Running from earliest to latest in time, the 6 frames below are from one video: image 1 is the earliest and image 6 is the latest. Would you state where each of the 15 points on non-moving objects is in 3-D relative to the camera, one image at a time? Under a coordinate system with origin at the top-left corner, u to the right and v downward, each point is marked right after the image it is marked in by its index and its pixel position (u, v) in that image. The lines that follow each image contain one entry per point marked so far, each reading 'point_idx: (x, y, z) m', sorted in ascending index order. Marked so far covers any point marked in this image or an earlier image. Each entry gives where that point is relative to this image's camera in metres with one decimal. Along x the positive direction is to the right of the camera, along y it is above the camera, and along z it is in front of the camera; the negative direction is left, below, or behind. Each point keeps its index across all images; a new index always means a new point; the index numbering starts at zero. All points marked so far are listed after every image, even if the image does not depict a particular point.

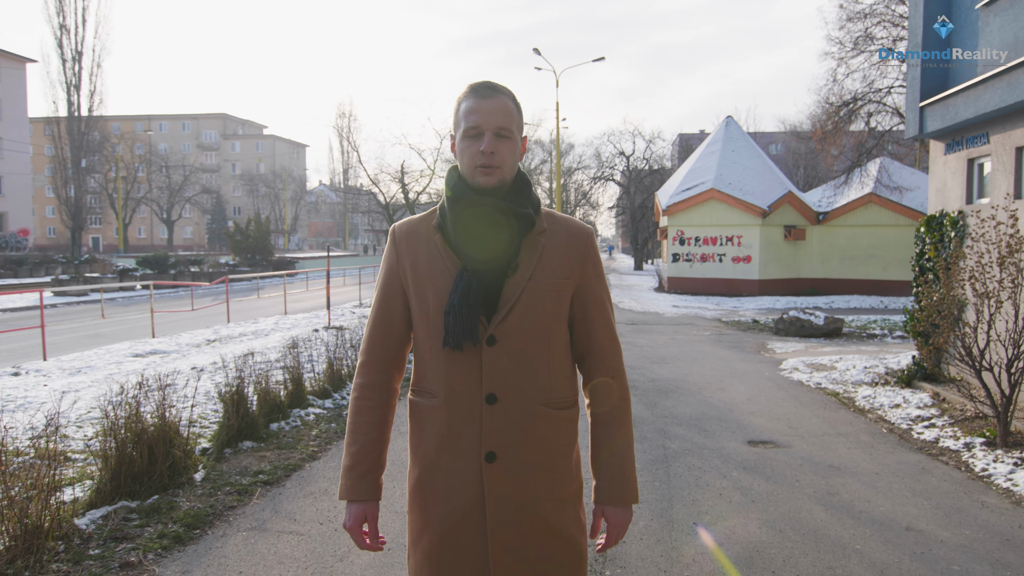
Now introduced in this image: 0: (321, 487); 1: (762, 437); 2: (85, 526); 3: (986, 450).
0: (-1.4, -1.5, +4.5) m
1: (+2.6, -1.5, +6.3) m
2: (-2.5, -1.4, +3.7) m
3: (+4.6, -1.6, +5.9) m
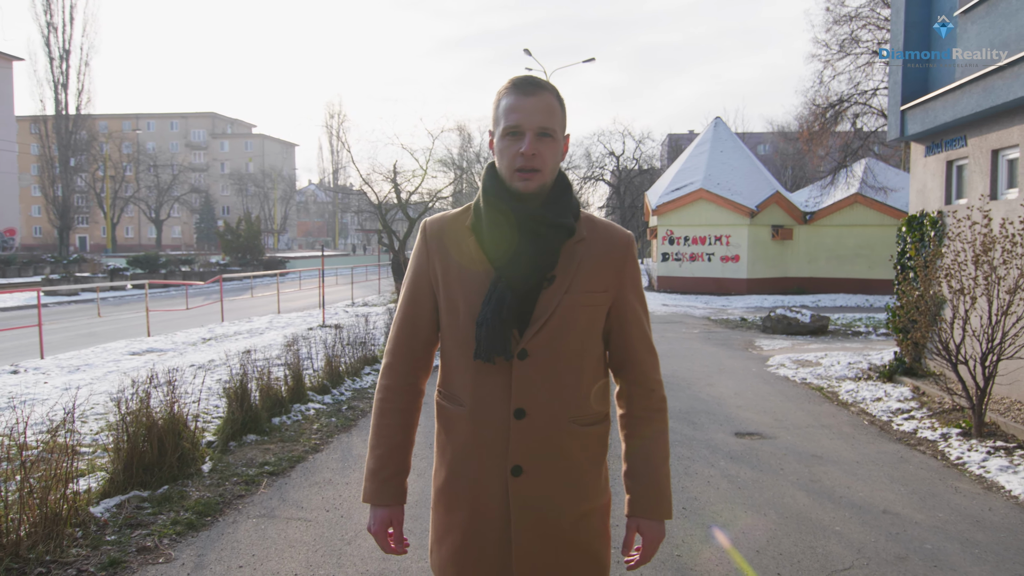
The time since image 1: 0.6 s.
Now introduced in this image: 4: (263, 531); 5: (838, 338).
0: (-1.4, -1.4, +4.7) m
1: (+2.5, -1.5, +6.5) m
2: (-2.6, -1.4, +3.8) m
3: (+4.5, -1.5, +6.1) m
4: (-1.5, -1.5, +3.8) m
5: (+7.5, -1.1, +14.1) m
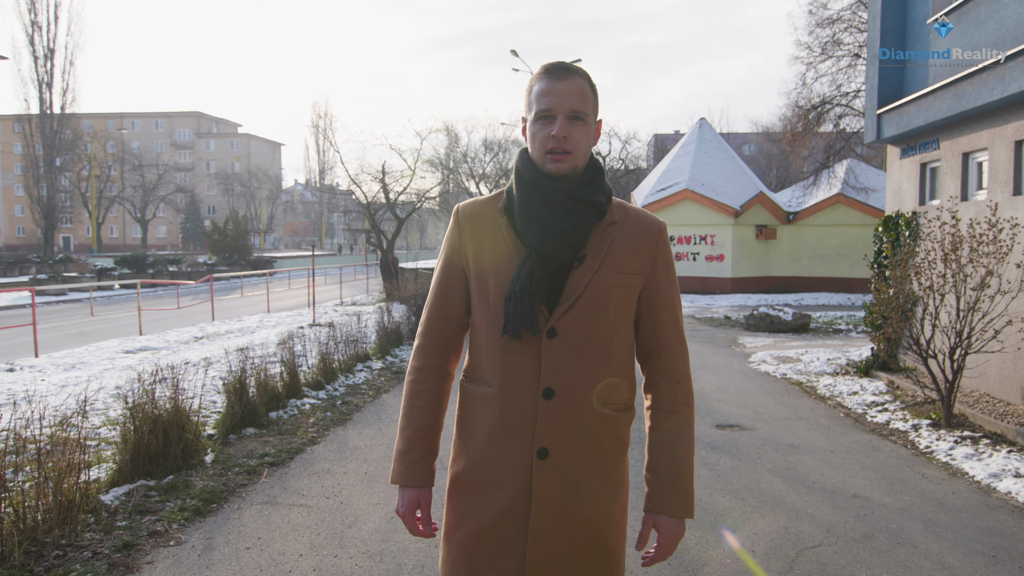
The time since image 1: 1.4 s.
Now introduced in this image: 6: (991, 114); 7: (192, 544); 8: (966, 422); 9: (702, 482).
0: (-1.5, -1.4, +4.8) m
1: (+2.4, -1.5, +6.7) m
2: (-2.6, -1.4, +4.0) m
3: (+4.4, -1.5, +6.4) m
4: (-1.6, -1.5, +3.9) m
5: (+7.2, -1.1, +14.4) m
6: (+6.0, +2.2, +7.6) m
7: (-1.9, -1.5, +3.6) m
8: (+4.9, -1.4, +6.6) m
9: (+1.5, -1.5, +4.8) m
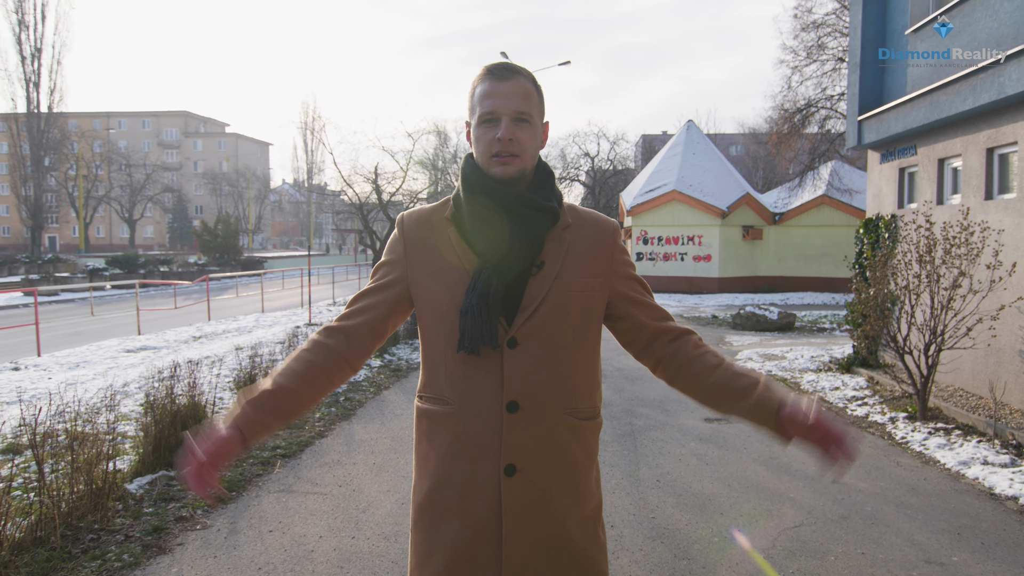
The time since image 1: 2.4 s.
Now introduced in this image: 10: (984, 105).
0: (-1.5, -1.4, +5.1) m
1: (+2.4, -1.5, +7.1) m
2: (-2.6, -1.4, +4.2) m
3: (+4.4, -1.5, +6.8) m
4: (-1.6, -1.5, +4.2) m
5: (+7.1, -1.1, +14.8) m
6: (+5.9, +2.2, +8.0) m
7: (-1.8, -1.5, +3.8) m
8: (+4.9, -1.4, +7.0) m
9: (+1.5, -1.5, +5.1) m
10: (+5.6, +2.2, +7.3) m
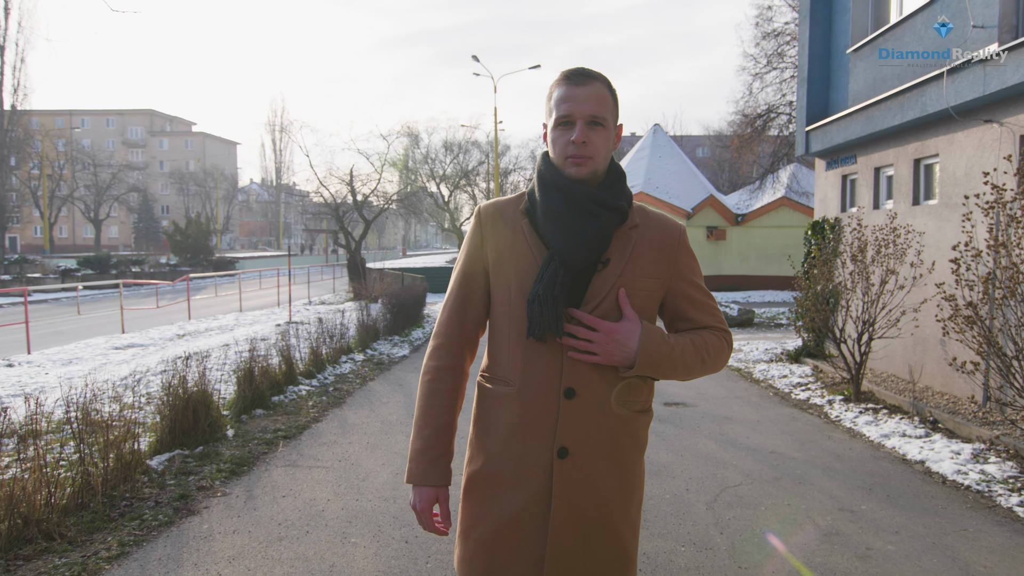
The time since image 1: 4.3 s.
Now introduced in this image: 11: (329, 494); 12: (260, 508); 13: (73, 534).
0: (-1.7, -1.4, +5.6) m
1: (+2.1, -1.4, +7.8) m
2: (-2.7, -1.4, +4.7) m
3: (+4.1, -1.4, +7.6) m
4: (-1.7, -1.4, +4.7) m
5: (+6.4, -1.0, +15.8) m
6: (+5.6, +2.2, +8.9) m
7: (-2.0, -1.5, +4.3) m
8: (+4.6, -1.4, +7.8) m
9: (+1.3, -1.5, +5.8) m
10: (+5.3, +2.2, +8.2) m
11: (-1.3, -1.5, +4.4) m
12: (-1.7, -1.5, +4.1) m
13: (-2.6, -1.5, +3.7) m
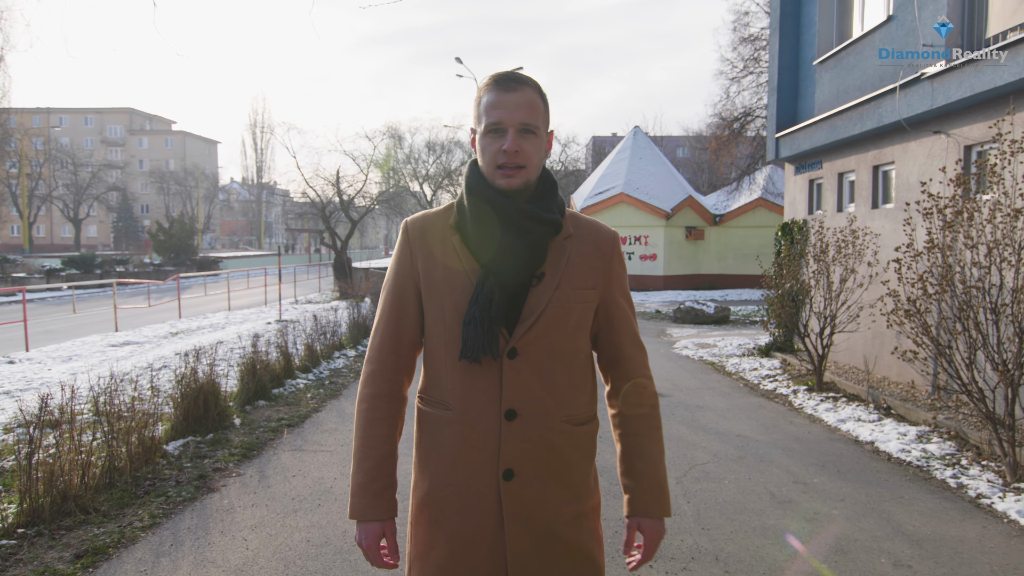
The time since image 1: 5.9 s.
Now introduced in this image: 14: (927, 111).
0: (-1.8, -1.4, +6.1) m
1: (+1.9, -1.4, +8.3) m
2: (-2.8, -1.3, +5.1) m
3: (+3.9, -1.4, +8.2) m
4: (-1.8, -1.4, +5.1) m
5: (+6.0, -1.0, +16.4) m
6: (+5.4, +2.3, +9.5) m
7: (-2.0, -1.4, +4.7) m
8: (+4.4, -1.4, +8.4) m
9: (+1.2, -1.5, +6.3) m
10: (+5.1, +2.3, +8.8) m
11: (-1.4, -1.5, +4.8) m
12: (-1.8, -1.5, +4.5) m
13: (-2.7, -1.5, +4.1) m
14: (+5.1, +2.2, +7.5) m
